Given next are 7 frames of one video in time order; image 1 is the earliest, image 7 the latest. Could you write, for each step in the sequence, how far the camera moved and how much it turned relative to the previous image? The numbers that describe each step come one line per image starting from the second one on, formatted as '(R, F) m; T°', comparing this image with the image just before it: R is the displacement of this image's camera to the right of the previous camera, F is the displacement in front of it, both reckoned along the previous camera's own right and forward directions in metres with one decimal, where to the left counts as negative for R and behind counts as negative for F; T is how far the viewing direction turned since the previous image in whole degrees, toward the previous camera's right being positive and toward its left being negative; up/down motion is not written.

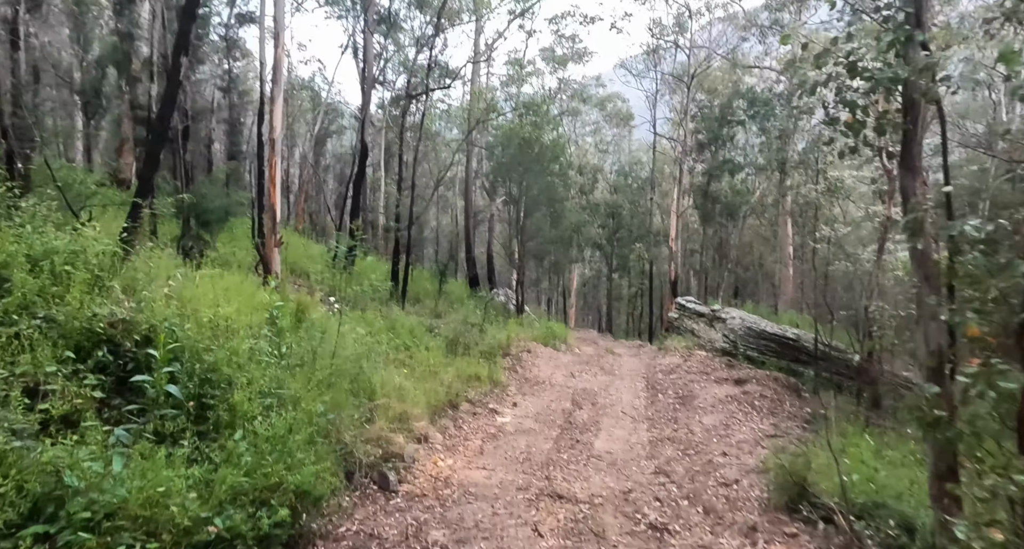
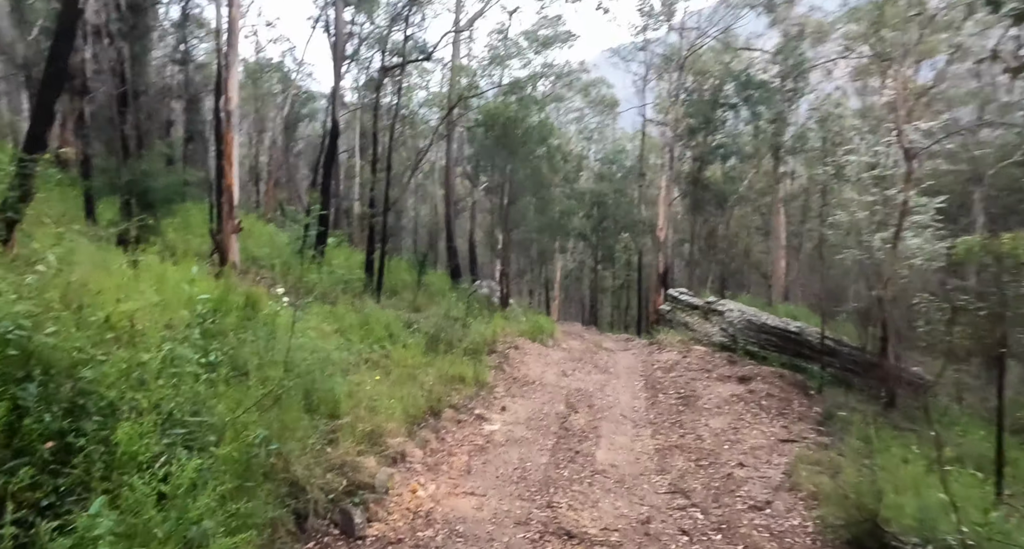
(-0.1, +1.2) m; +2°
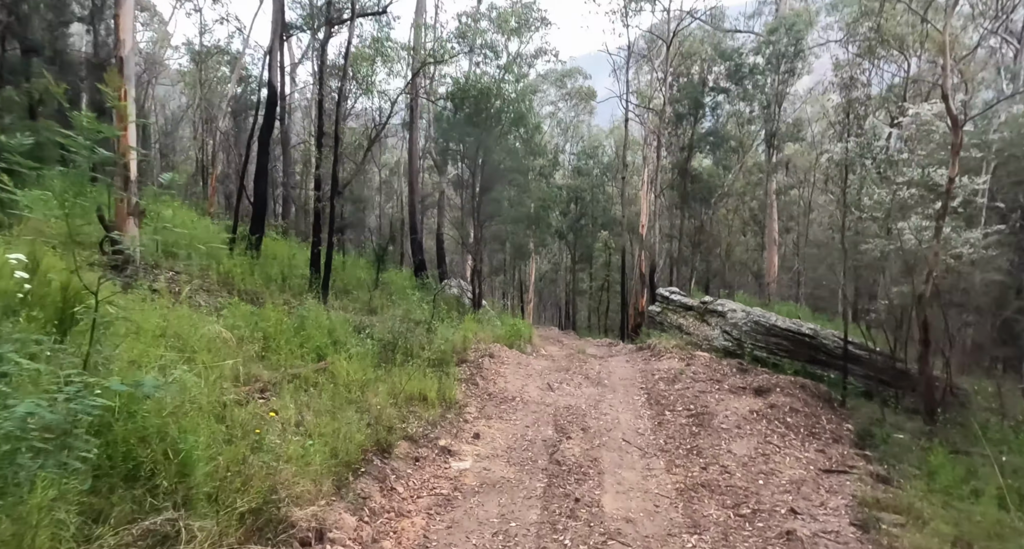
(0.0, +2.1) m; +3°
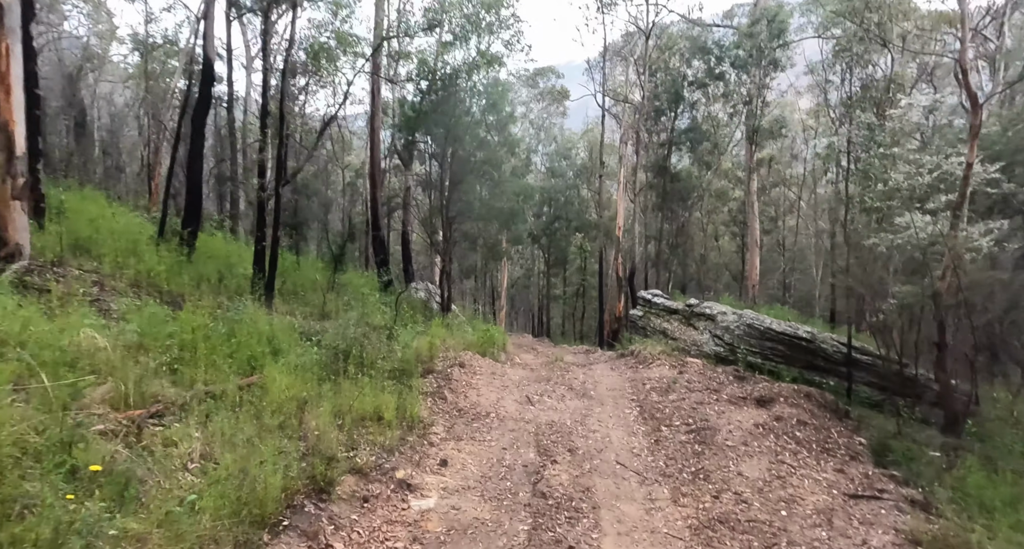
(0.0, +1.3) m; +3°
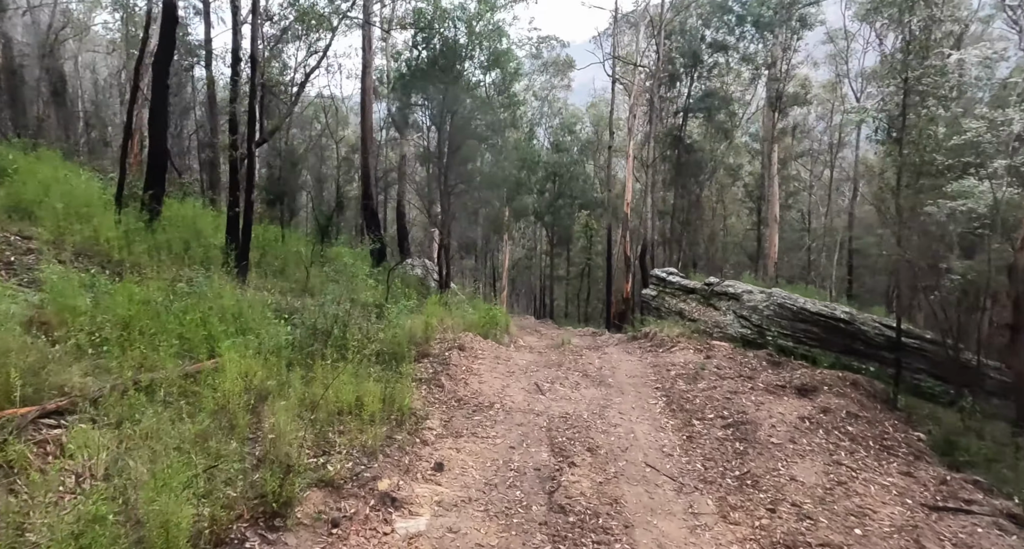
(-0.1, +1.2) m; 0°
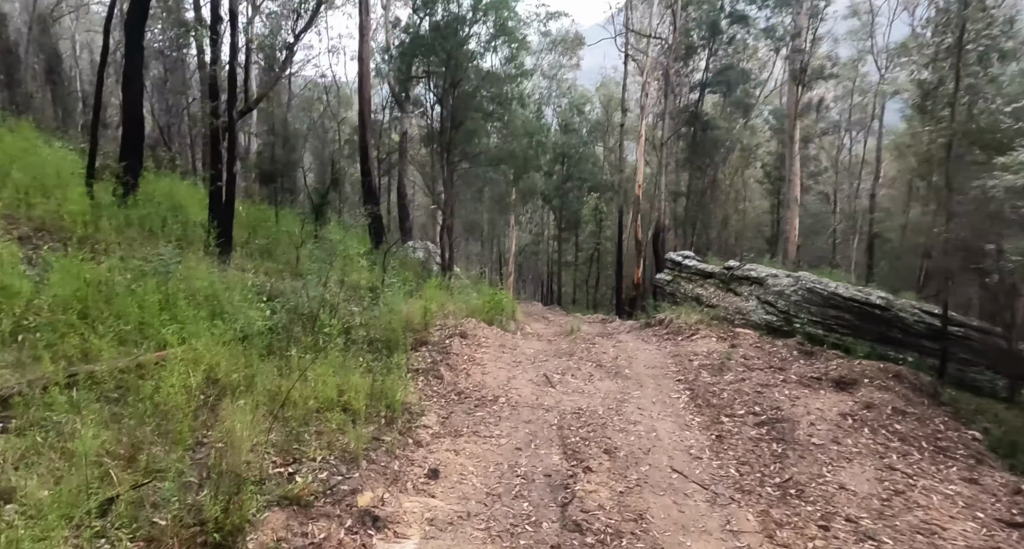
(0.0, +0.8) m; -1°
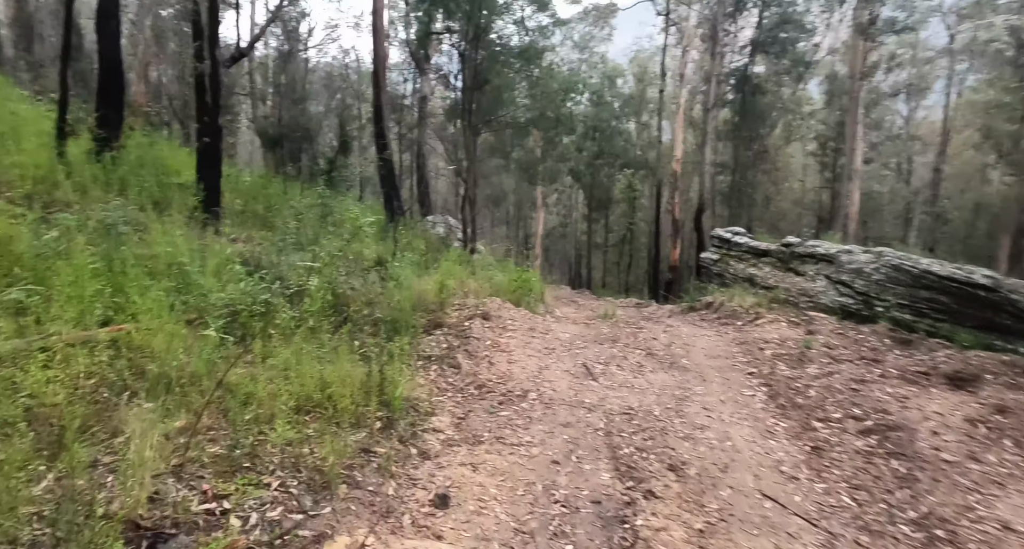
(-0.1, +1.3) m; -2°
